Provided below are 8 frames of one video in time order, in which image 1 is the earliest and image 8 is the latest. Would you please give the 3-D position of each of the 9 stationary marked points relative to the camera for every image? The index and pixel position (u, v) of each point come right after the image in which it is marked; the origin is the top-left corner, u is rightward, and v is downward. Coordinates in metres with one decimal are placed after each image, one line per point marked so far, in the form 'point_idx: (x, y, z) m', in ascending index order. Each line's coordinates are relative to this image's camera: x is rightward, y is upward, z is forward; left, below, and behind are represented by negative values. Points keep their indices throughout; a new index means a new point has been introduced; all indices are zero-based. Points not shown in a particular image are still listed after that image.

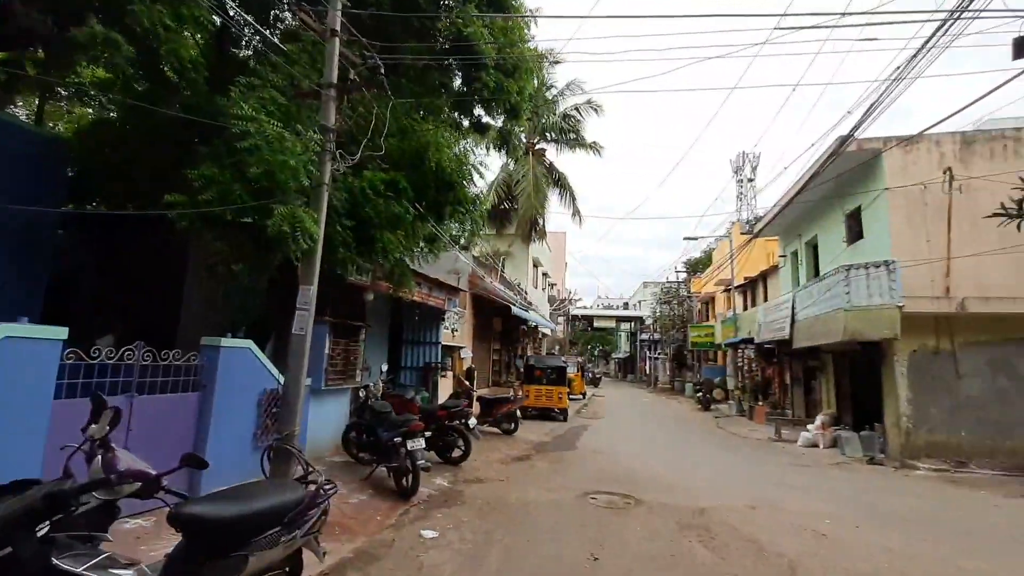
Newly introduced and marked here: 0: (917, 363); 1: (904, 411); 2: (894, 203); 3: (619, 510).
0: (+8.6, -1.6, +10.7) m
1: (+8.3, -2.6, +10.6) m
2: (+8.5, +1.9, +11.2) m
3: (+1.5, -3.1, +6.9) m
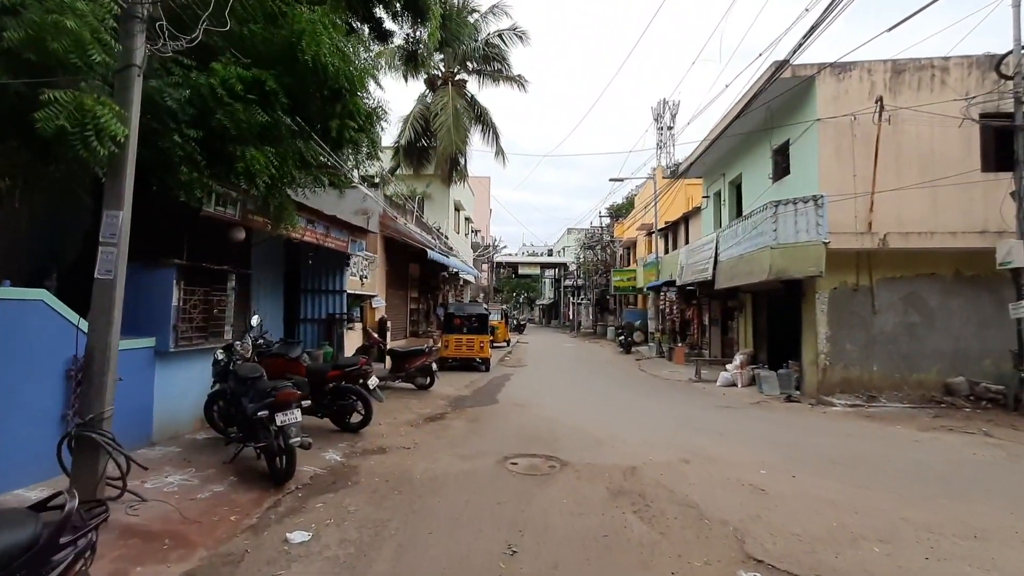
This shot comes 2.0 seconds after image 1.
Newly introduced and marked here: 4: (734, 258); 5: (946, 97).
0: (+6.9, -0.3, +10.6) m
1: (+6.6, -1.3, +10.6) m
2: (+6.7, +3.3, +10.7) m
3: (+0.3, -2.2, +5.9) m
4: (+5.9, +0.8, +13.2) m
5: (+9.0, +4.0, +10.3) m
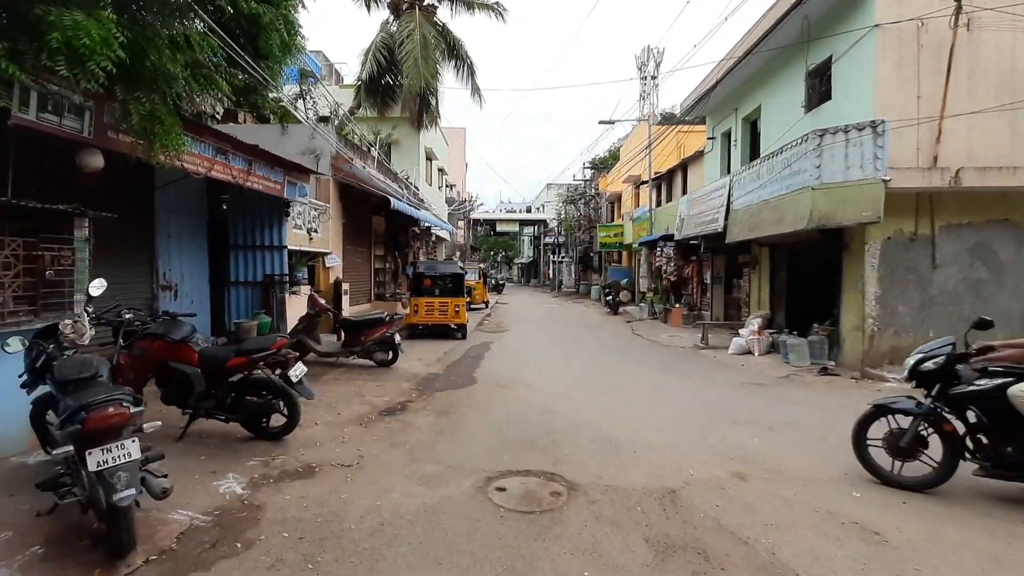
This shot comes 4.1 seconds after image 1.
0: (+6.5, +0.6, +8.7) m
1: (+6.2, -0.4, +8.7) m
2: (+6.3, +4.1, +8.5) m
3: (+0.2, -1.8, +3.9) m
4: (+5.4, +1.9, +11.2) m
5: (+8.6, +4.9, +8.2) m
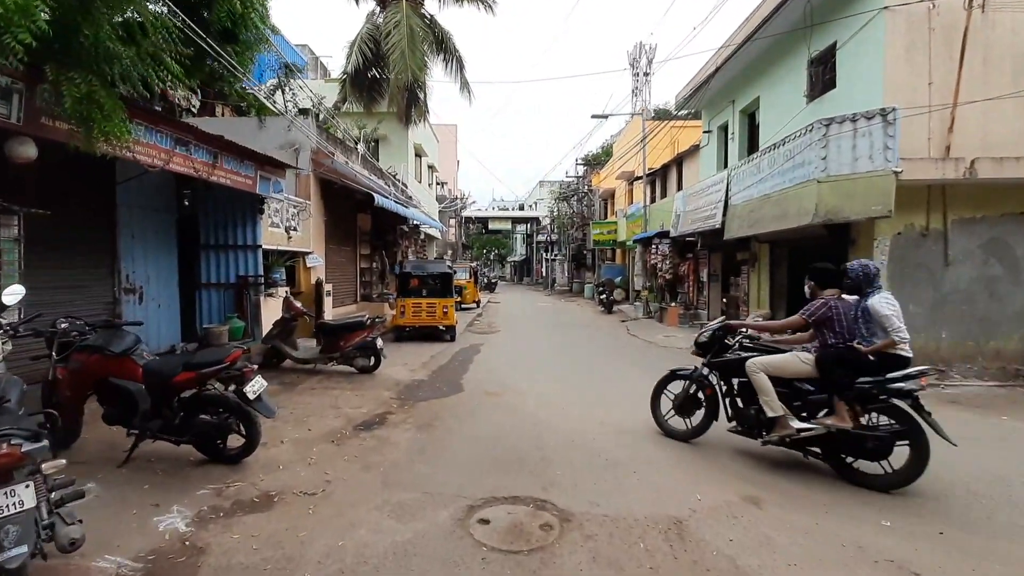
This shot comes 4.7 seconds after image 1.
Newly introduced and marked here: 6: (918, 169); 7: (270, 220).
0: (+6.3, +0.6, +8.2) m
1: (+6.0, -0.4, +8.3) m
2: (+6.1, +4.2, +8.0) m
3: (+0.1, -1.8, +3.4) m
4: (+5.2, +1.9, +10.7) m
5: (+8.4, +4.9, +7.7) m
6: (+6.3, +1.9, +7.8) m
7: (-5.1, +1.4, +10.5) m
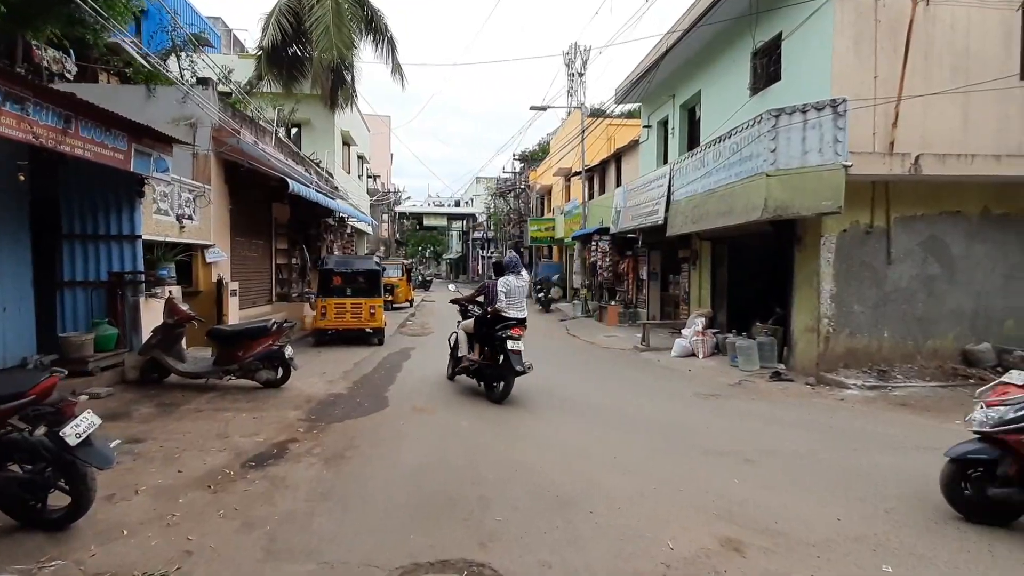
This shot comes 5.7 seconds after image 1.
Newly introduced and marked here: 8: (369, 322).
0: (+5.3, +0.7, +8.0) m
1: (+5.0, -0.4, +8.0) m
2: (+5.1, +4.2, +7.7) m
3: (-0.2, -1.9, +2.5) m
4: (+3.8, +1.9, +10.3) m
5: (+7.4, +4.9, +7.8) m
6: (+5.3, +1.9, +7.6) m
7: (-6.3, +1.4, +8.9) m
8: (-3.6, -0.9, +12.7) m
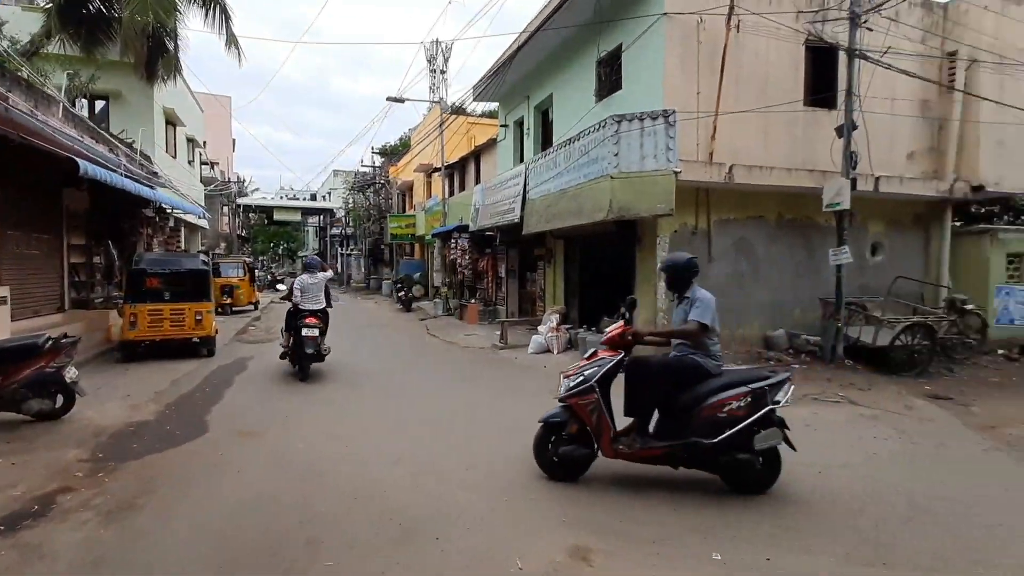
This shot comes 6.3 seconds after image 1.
0: (+2.9, +0.7, +8.8) m
1: (+2.6, -0.3, +8.8) m
2: (+2.7, +4.2, +8.5) m
3: (-1.0, -1.9, +2.0) m
4: (+0.8, +2.0, +10.7) m
5: (+4.9, +5.1, +9.1) m
6: (+3.0, +1.9, +8.4) m
7: (-8.6, +1.3, +6.6) m
8: (-6.9, -0.9, +11.0) m
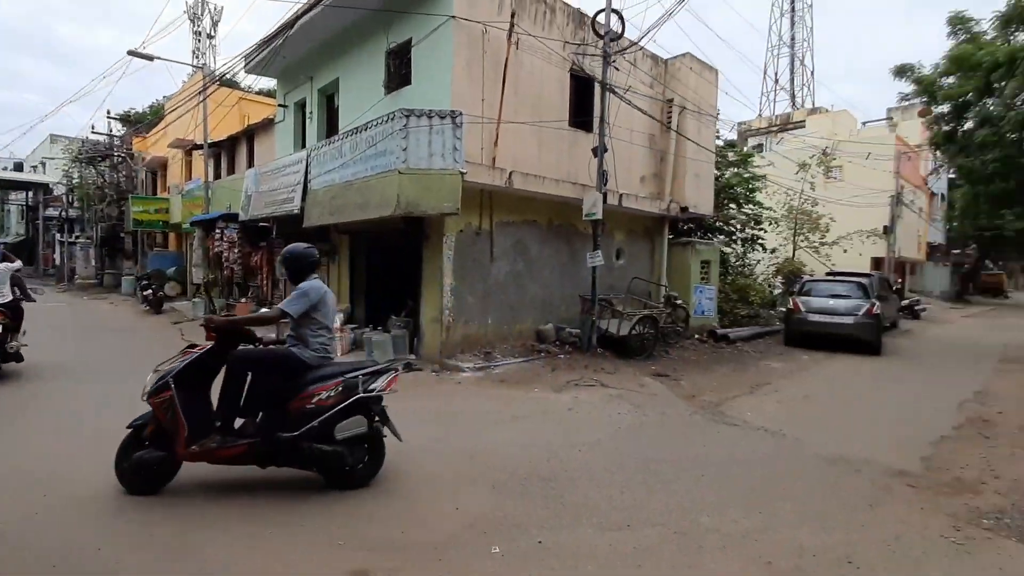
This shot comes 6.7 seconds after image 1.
0: (-0.9, +0.8, +9.1) m
1: (-1.2, -0.3, +9.0) m
2: (-0.9, +4.3, +8.7) m
3: (-1.8, -1.9, +1.4) m
4: (-3.5, +2.0, +10.0) m
5: (+0.8, +5.1, +10.2) m
6: (-0.6, +2.0, +8.7) m
7: (-10.6, +1.4, +2.6) m
8: (-10.8, -0.9, +7.3) m
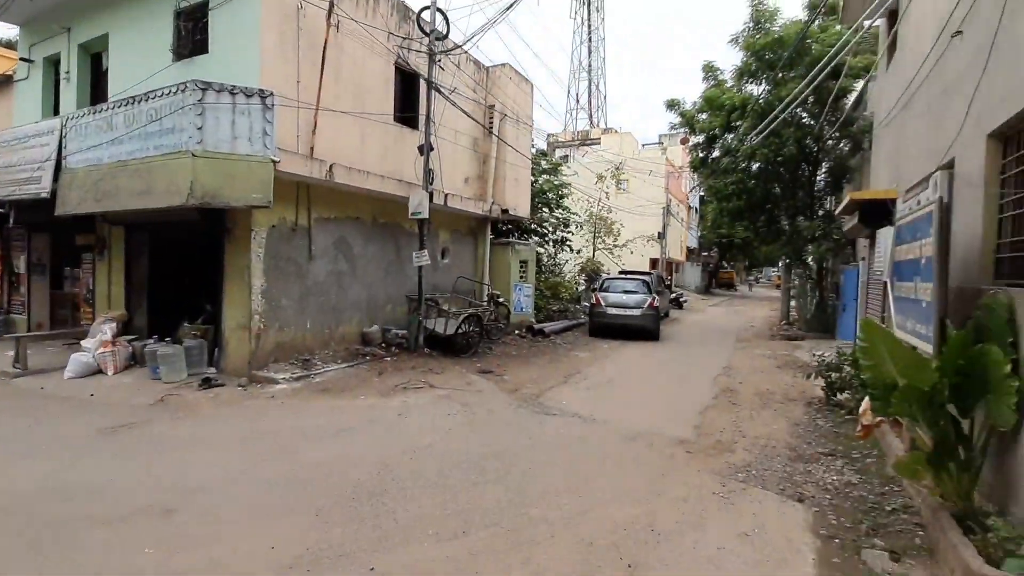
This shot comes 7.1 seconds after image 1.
0: (-3.9, +0.7, +8.2) m
1: (-4.1, -0.3, +8.0) m
2: (-3.8, +4.2, +7.8) m
3: (-2.1, -1.9, +0.6) m
4: (-6.6, +2.0, +8.1) m
5: (-2.6, +5.1, +9.7) m
6: (-3.5, +1.9, +7.9) m
7: (-10.7, +1.3, -1.3) m
8: (-12.5, -1.0, +3.1) m
